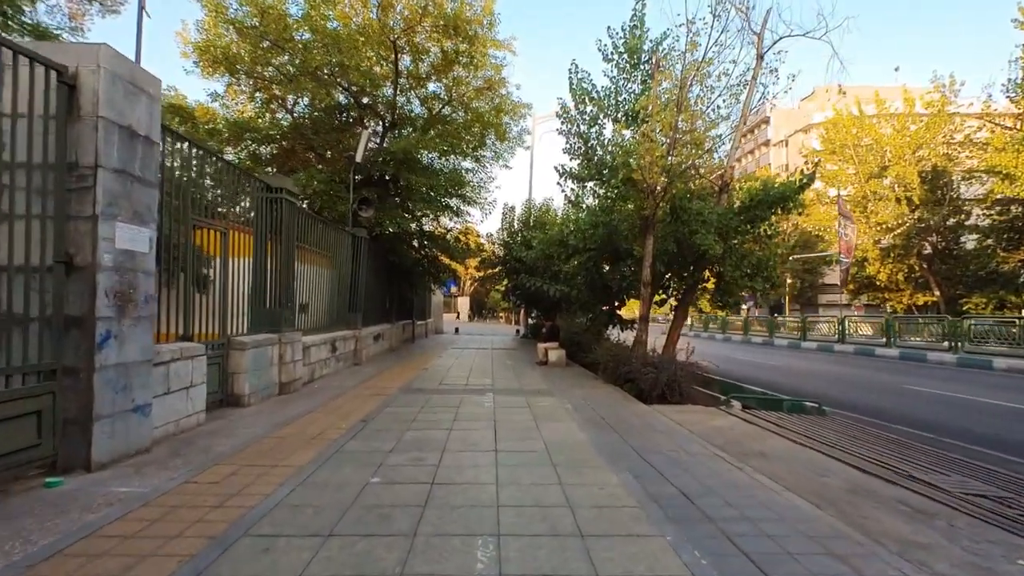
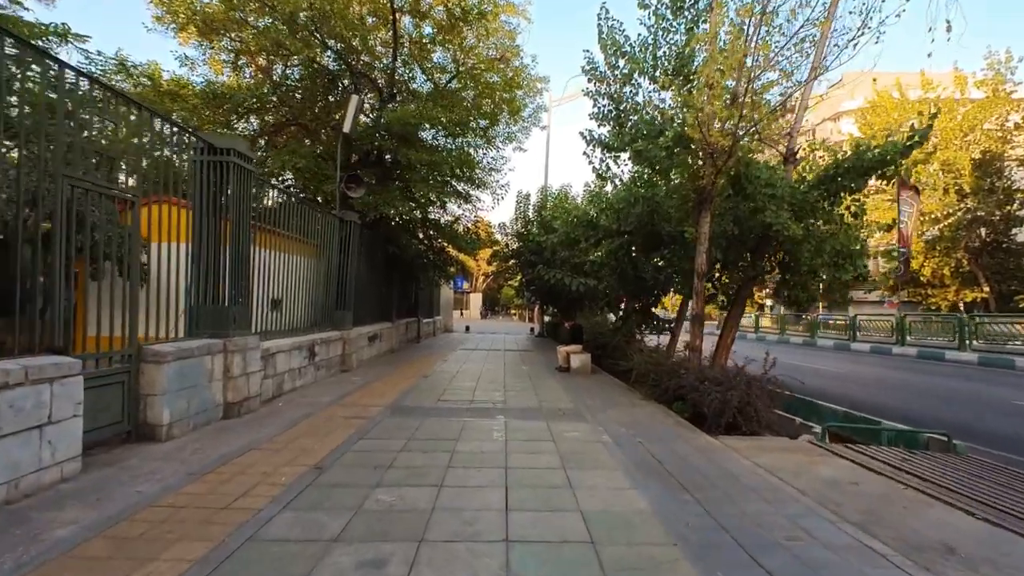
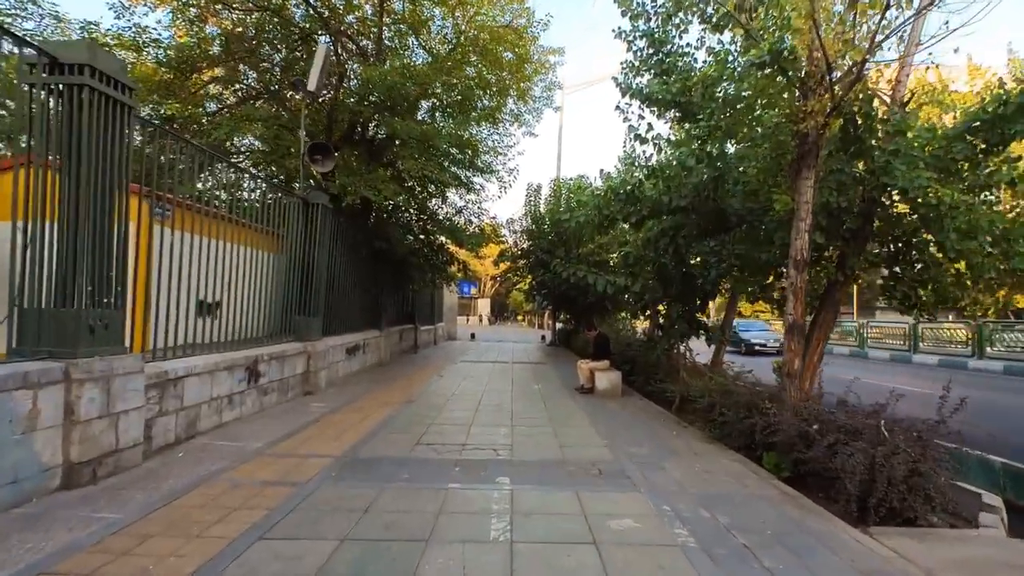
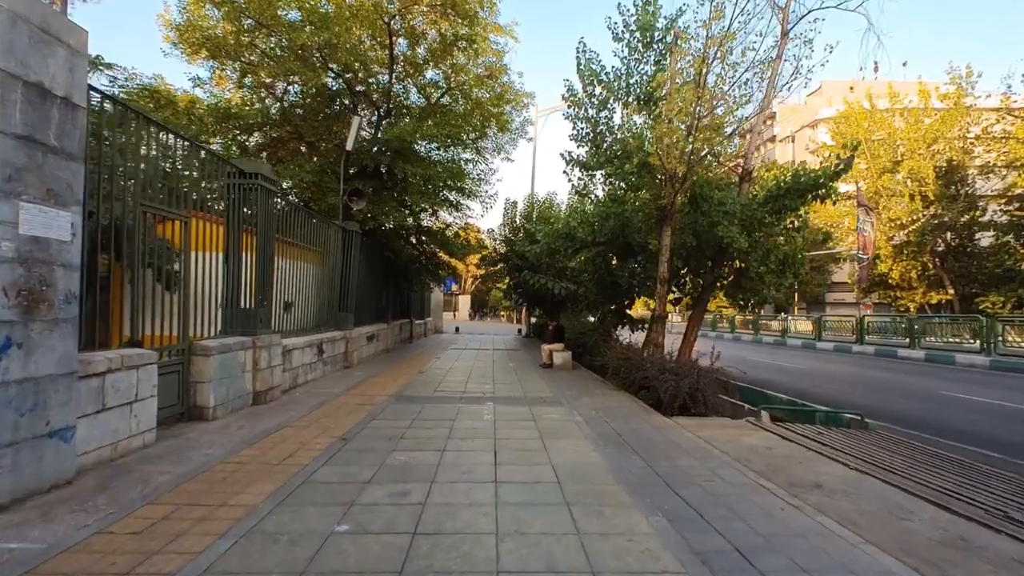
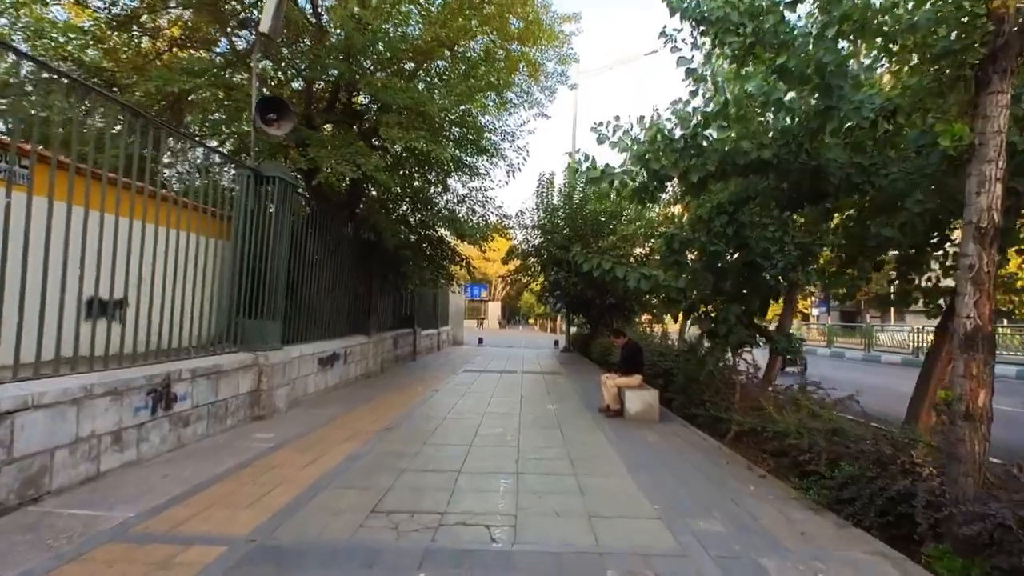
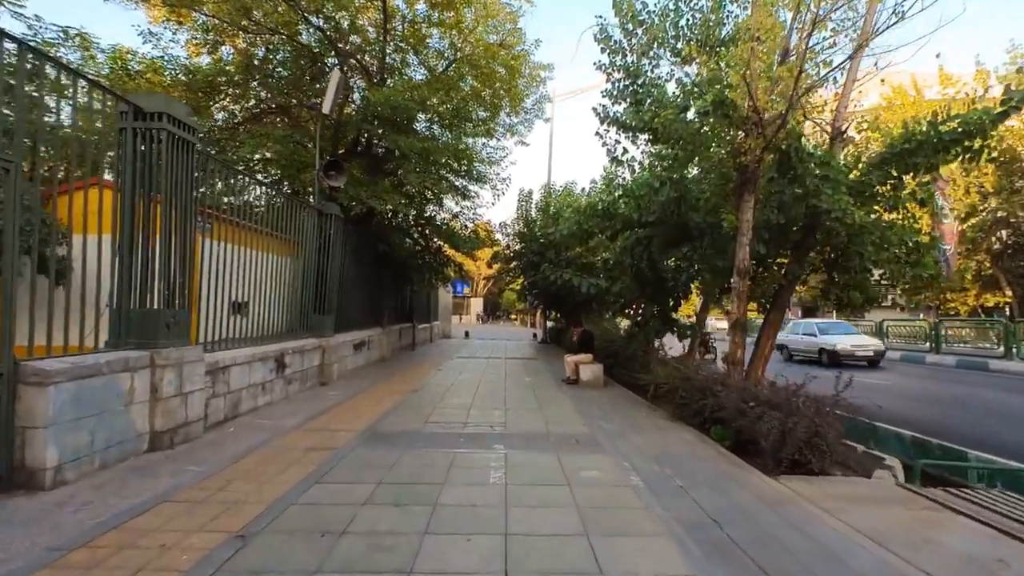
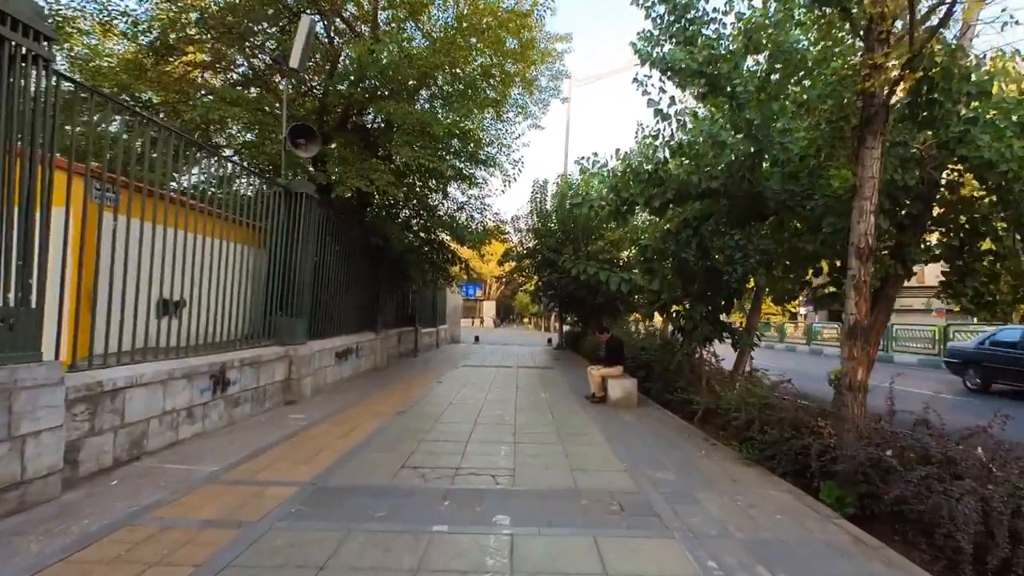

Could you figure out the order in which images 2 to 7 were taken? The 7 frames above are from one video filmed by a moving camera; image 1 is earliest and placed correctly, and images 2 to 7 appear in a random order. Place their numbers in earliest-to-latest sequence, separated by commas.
4, 2, 6, 3, 7, 5
